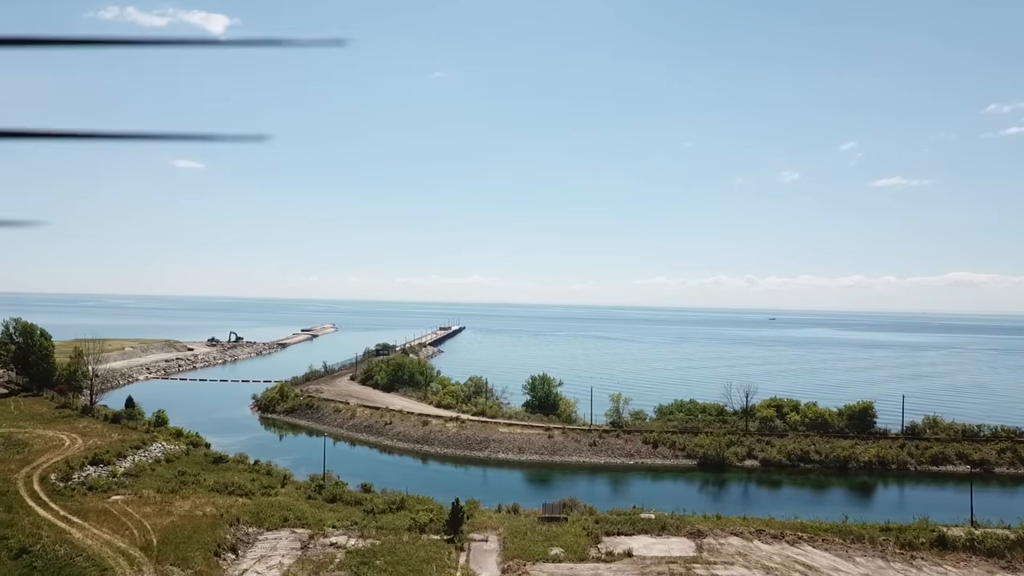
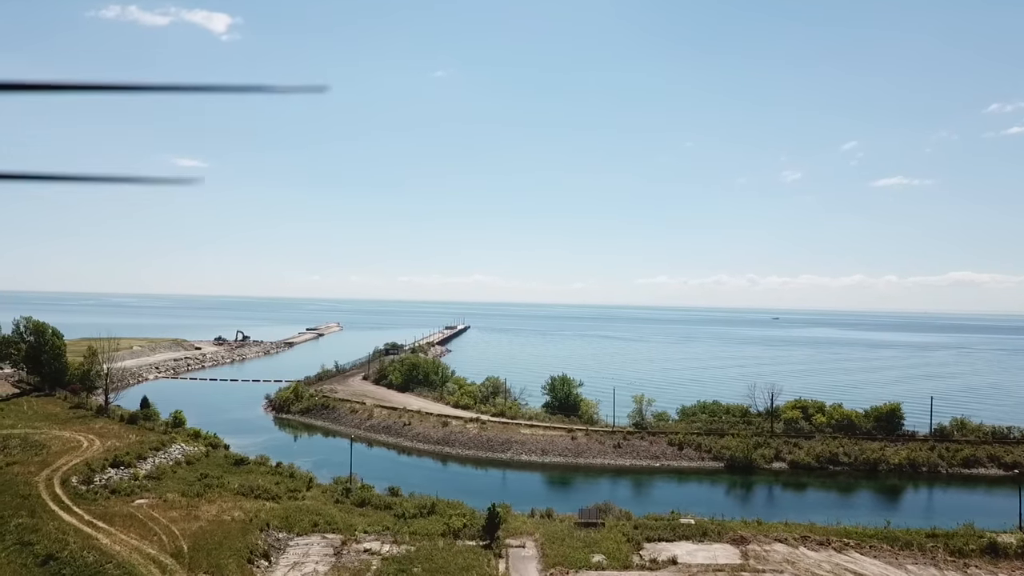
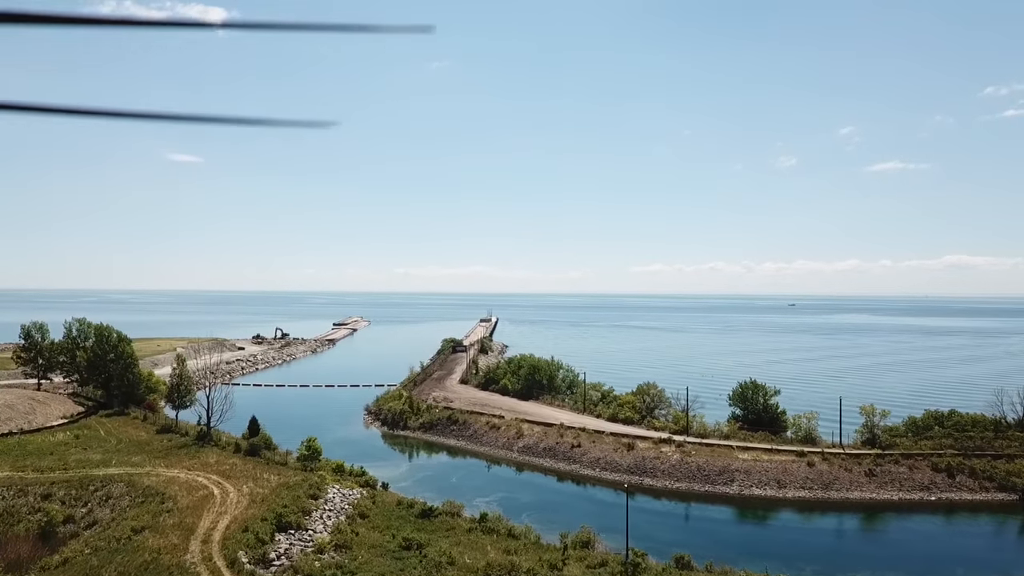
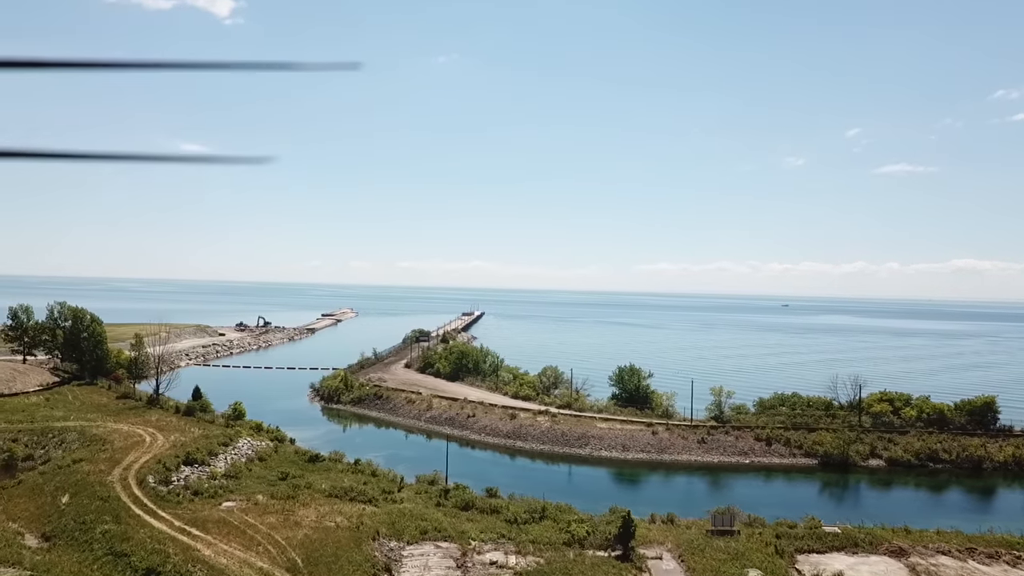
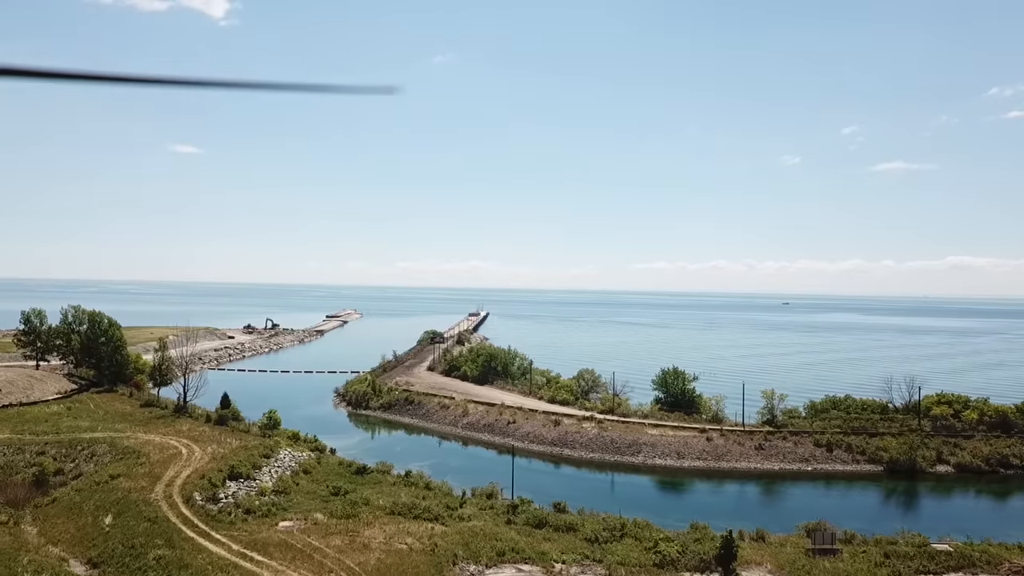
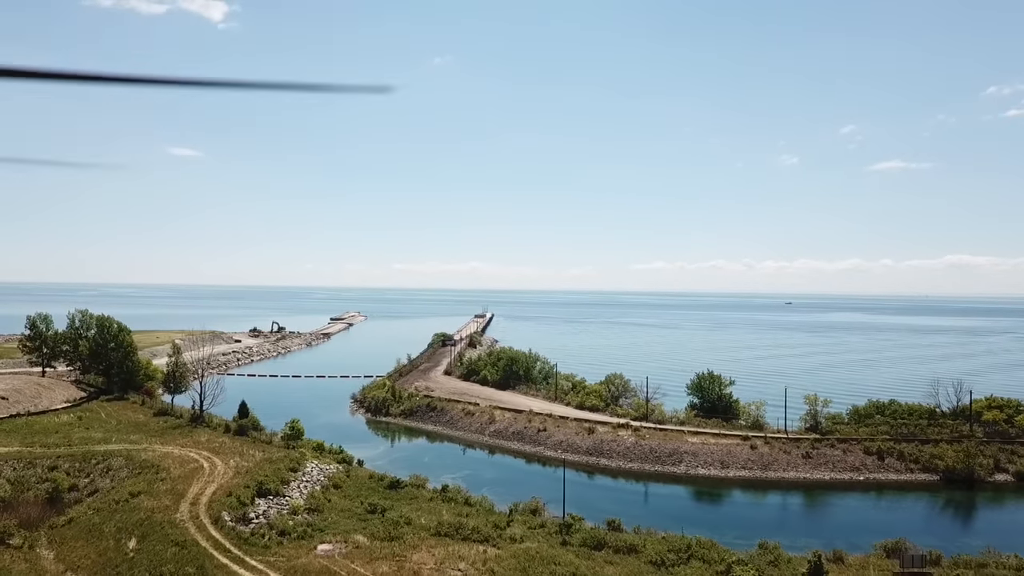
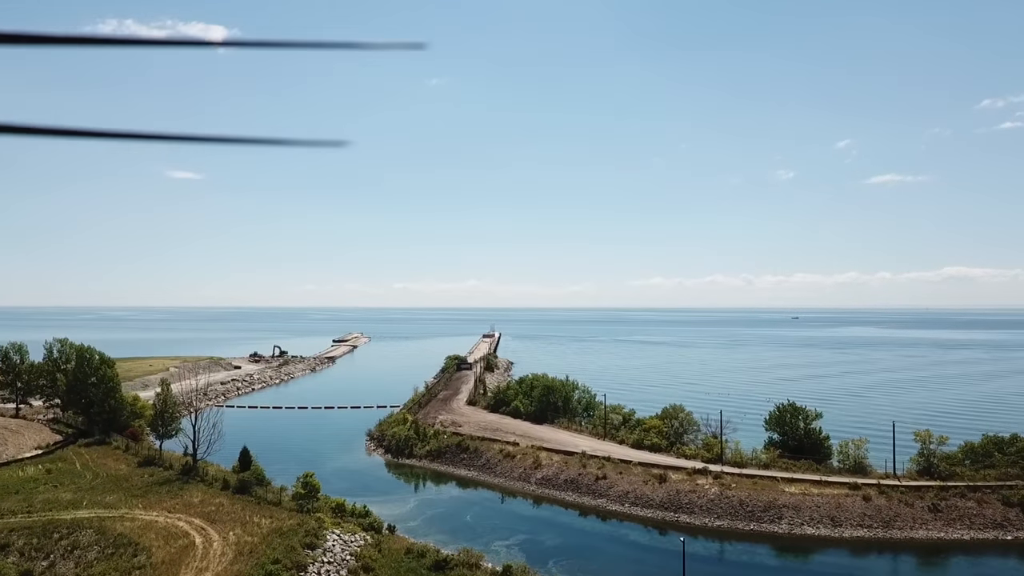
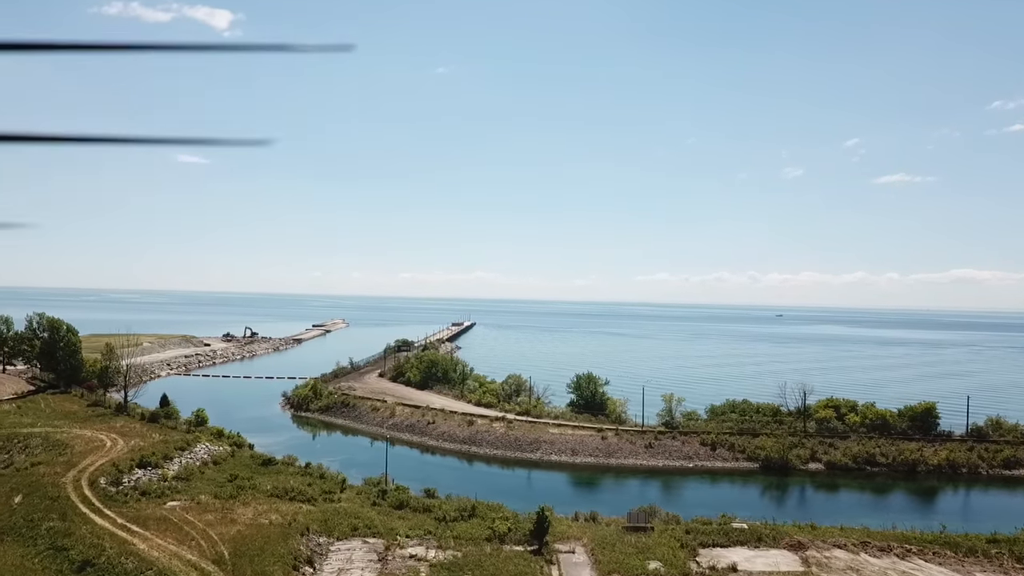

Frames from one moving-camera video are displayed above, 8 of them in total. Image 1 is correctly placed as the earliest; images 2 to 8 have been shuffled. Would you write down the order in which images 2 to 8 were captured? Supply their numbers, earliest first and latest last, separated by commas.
2, 8, 4, 5, 6, 3, 7
